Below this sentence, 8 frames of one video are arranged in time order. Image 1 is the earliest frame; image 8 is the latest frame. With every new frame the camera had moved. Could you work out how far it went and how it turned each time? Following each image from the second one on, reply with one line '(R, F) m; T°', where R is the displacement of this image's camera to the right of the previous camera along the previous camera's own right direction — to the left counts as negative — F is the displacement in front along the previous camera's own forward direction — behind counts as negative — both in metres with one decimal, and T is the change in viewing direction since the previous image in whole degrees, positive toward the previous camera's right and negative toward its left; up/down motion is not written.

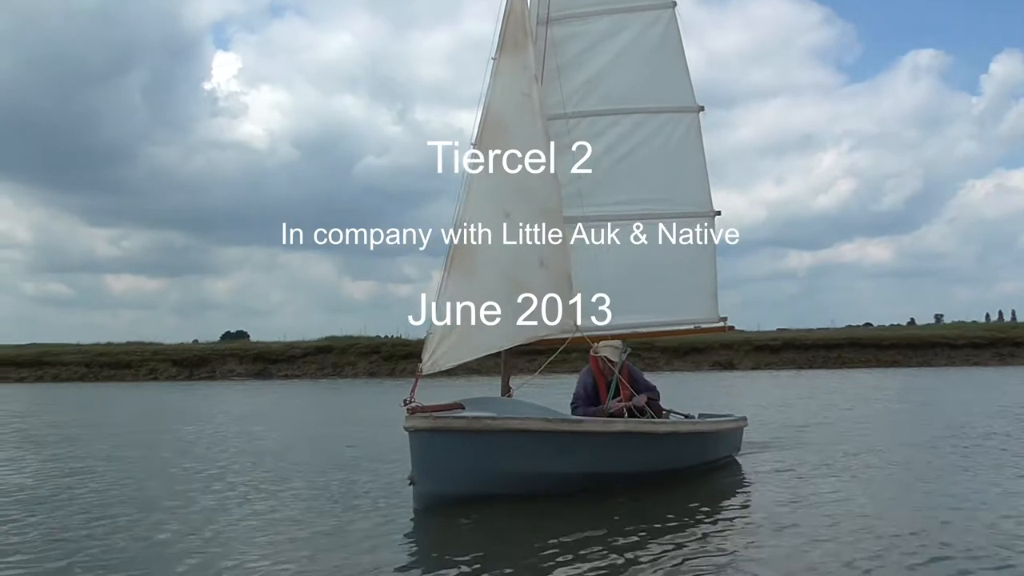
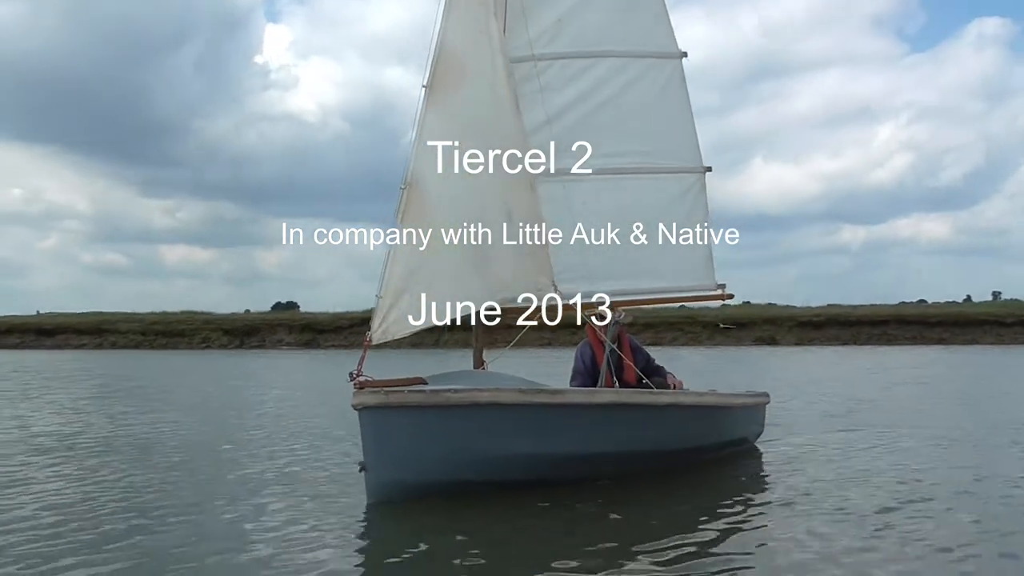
(+0.7, +1.0) m; -3°
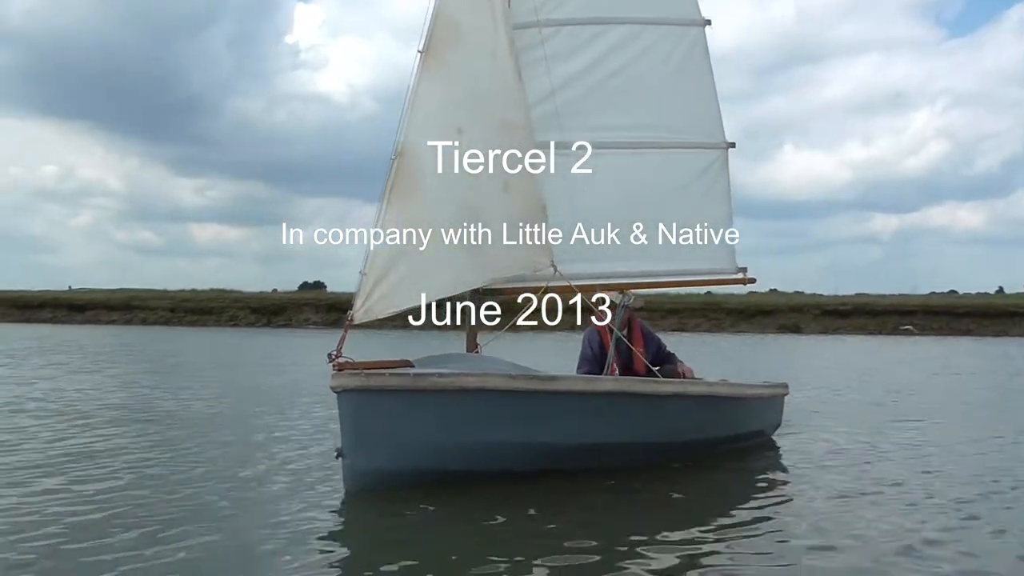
(+0.3, +0.5) m; -2°
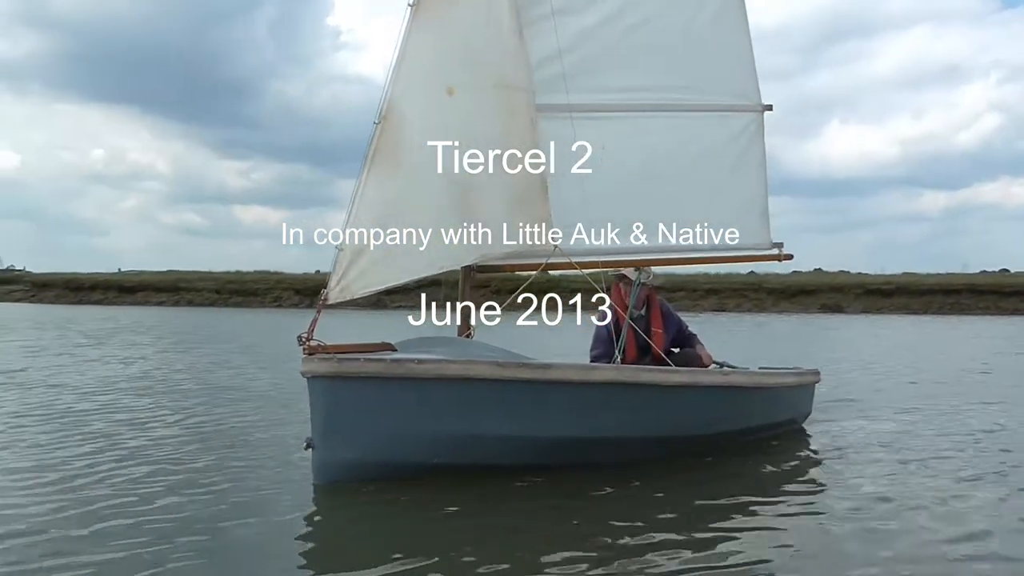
(+0.3, +0.7) m; -3°
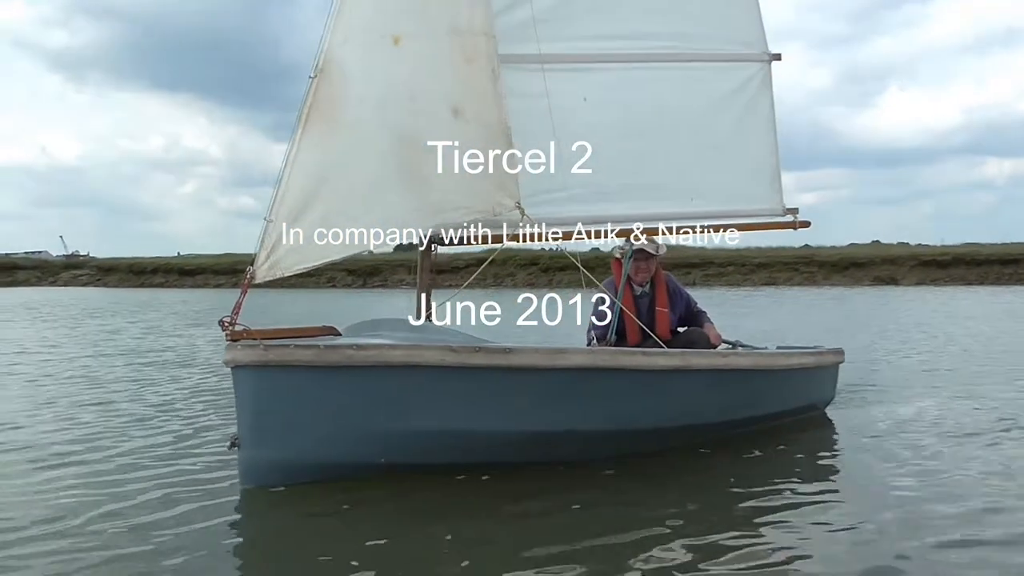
(+0.6, +0.8) m; -3°
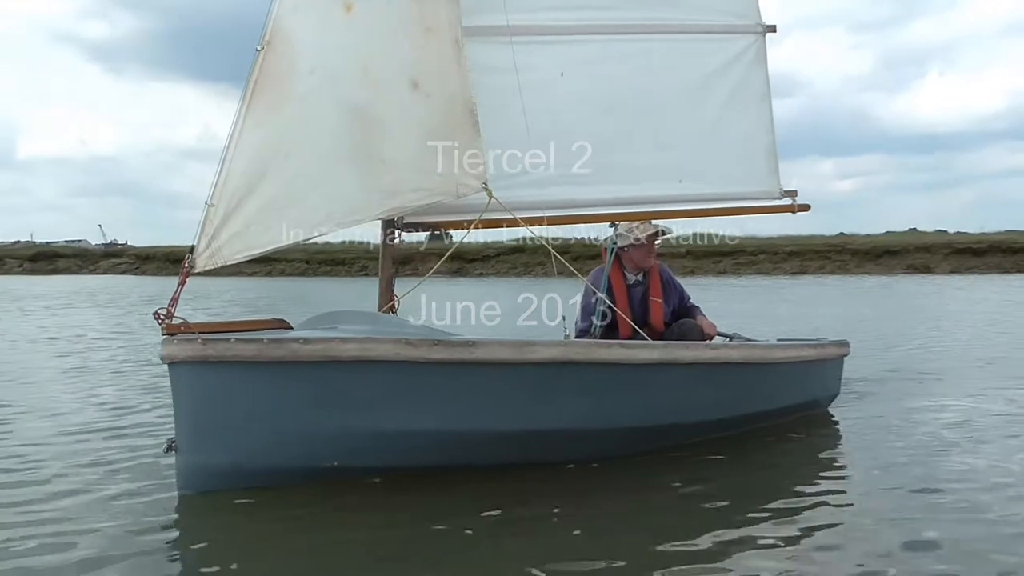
(+0.4, +0.4) m; -2°
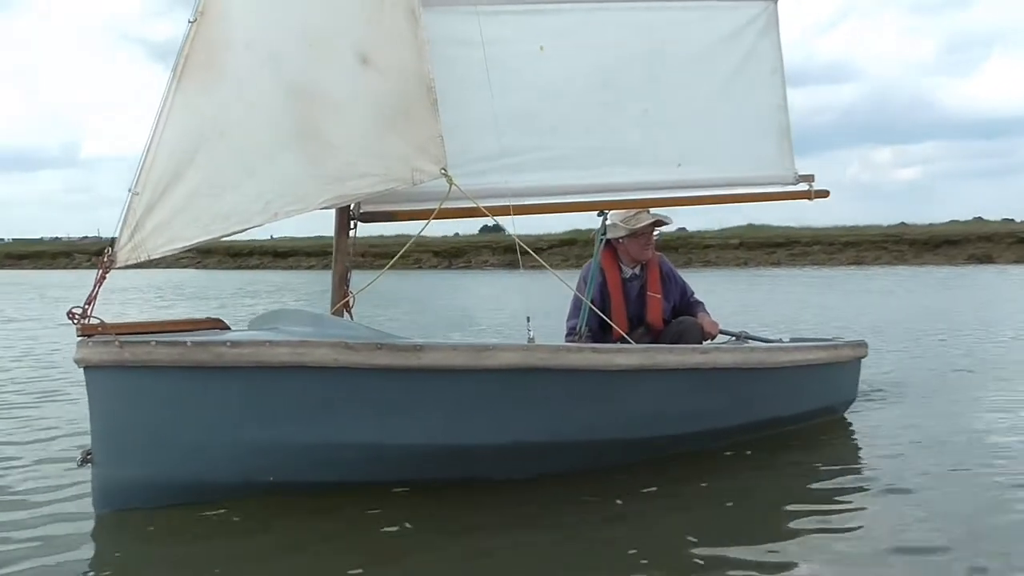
(+0.5, +0.6) m; -3°
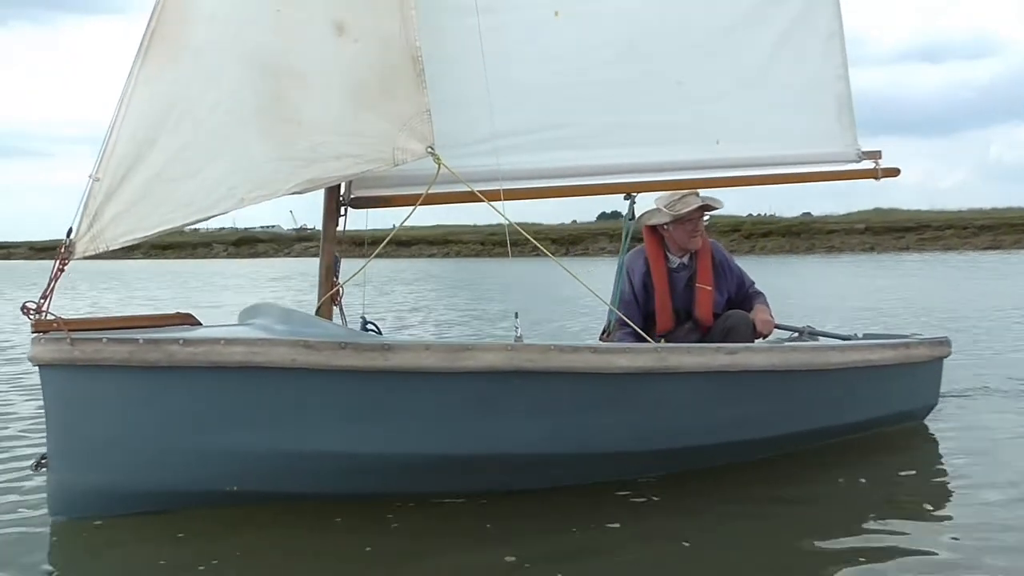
(+0.6, +0.6) m; -7°
